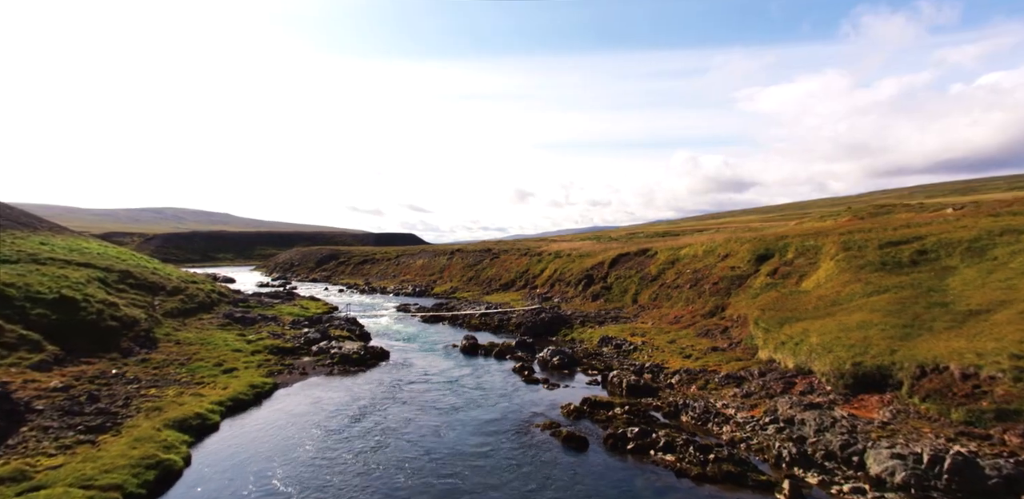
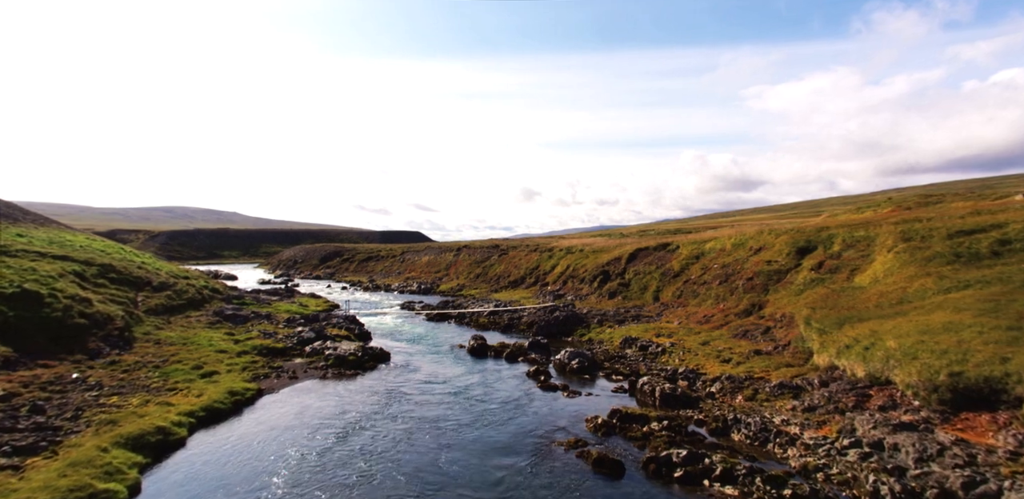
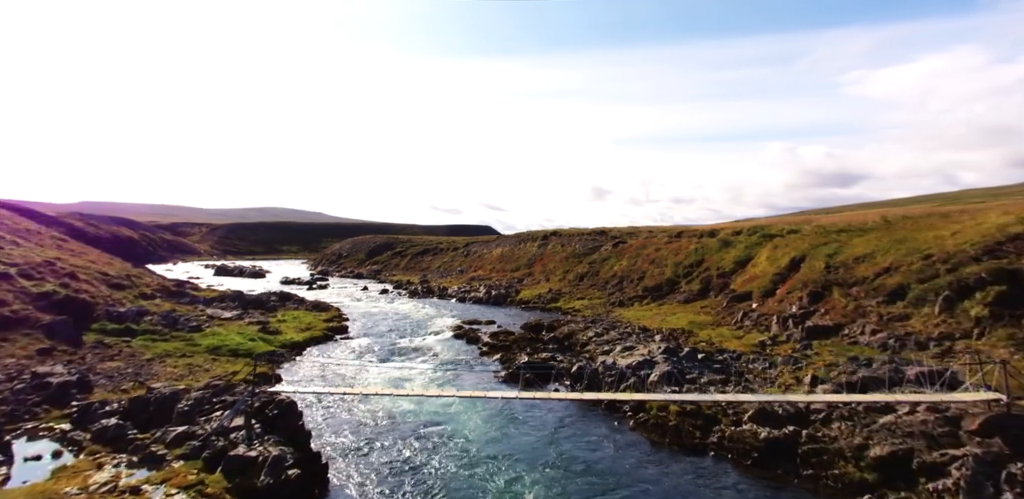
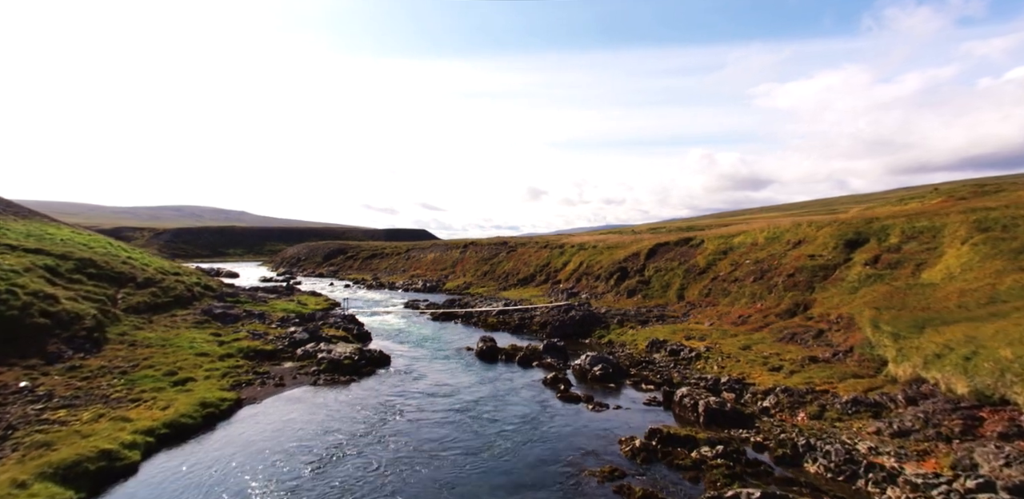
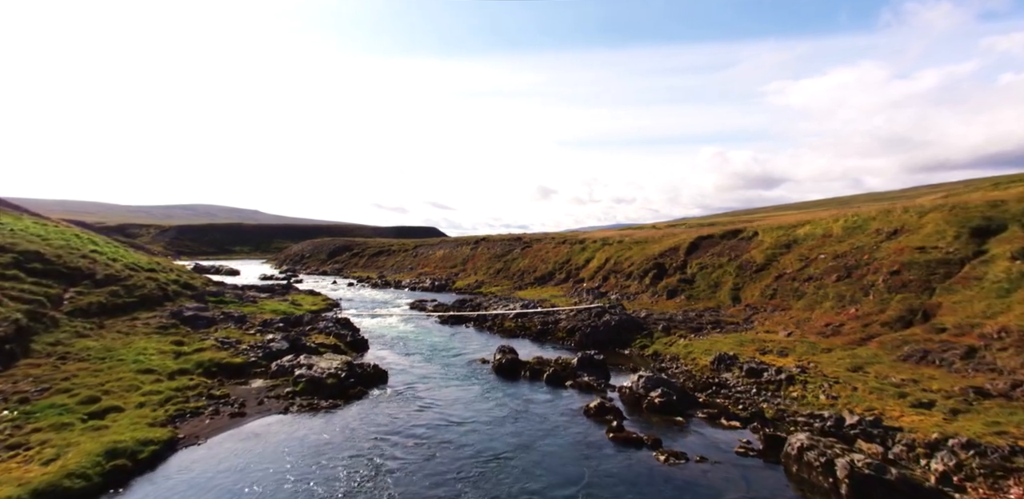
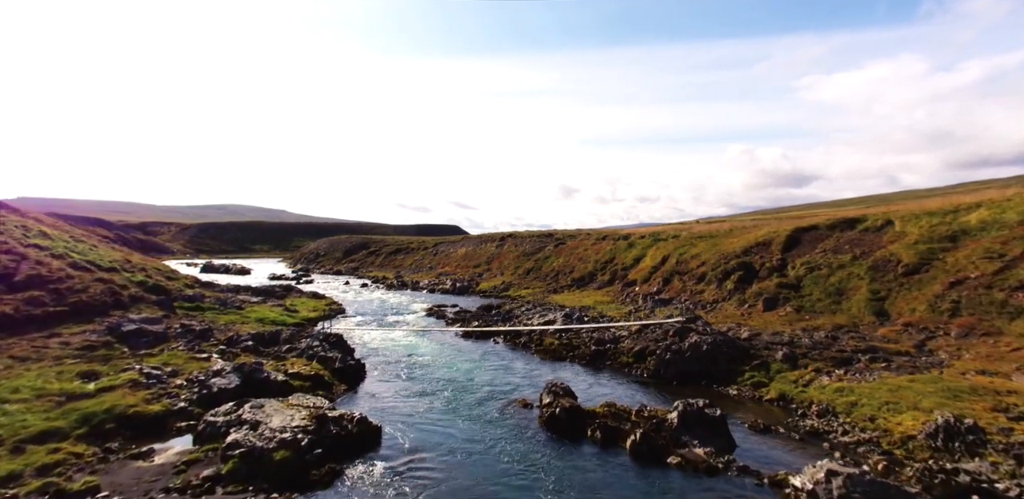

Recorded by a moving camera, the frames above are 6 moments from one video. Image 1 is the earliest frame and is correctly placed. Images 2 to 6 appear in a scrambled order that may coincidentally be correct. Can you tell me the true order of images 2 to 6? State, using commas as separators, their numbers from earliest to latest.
2, 4, 5, 6, 3
